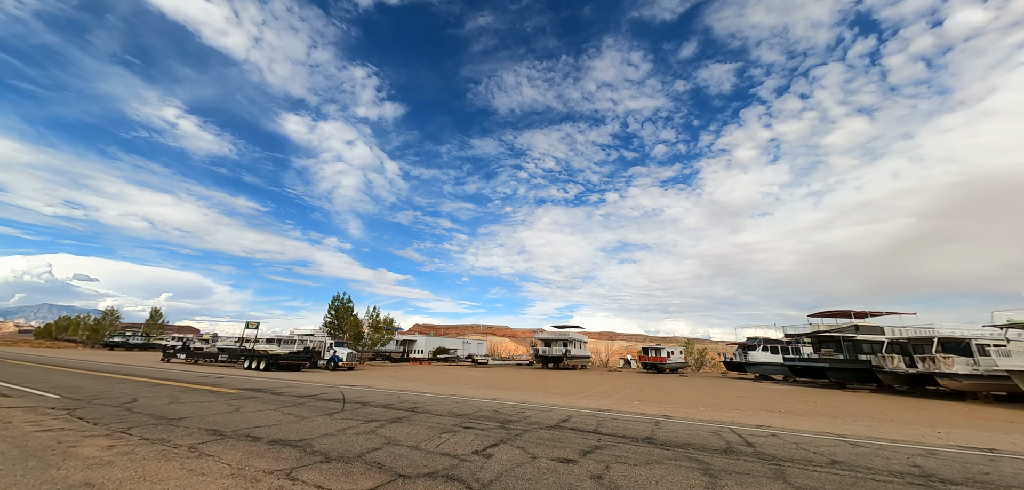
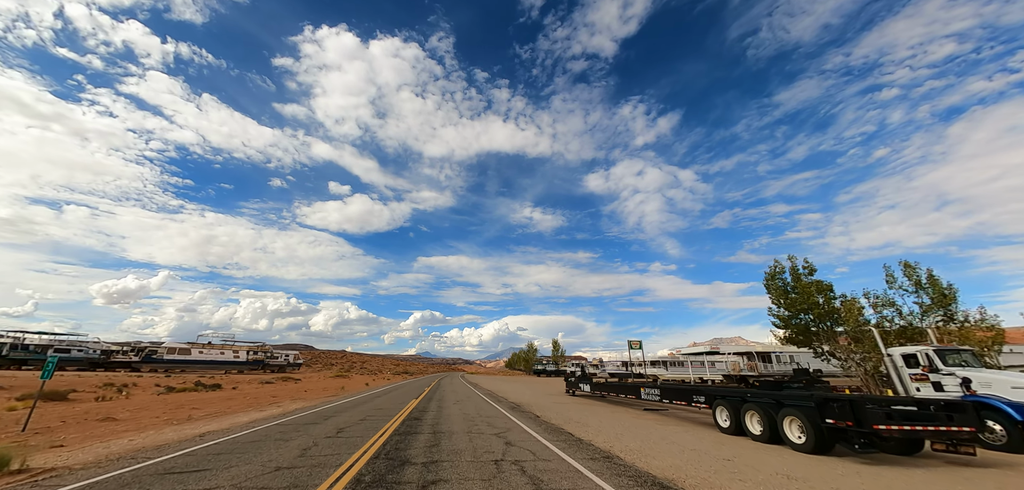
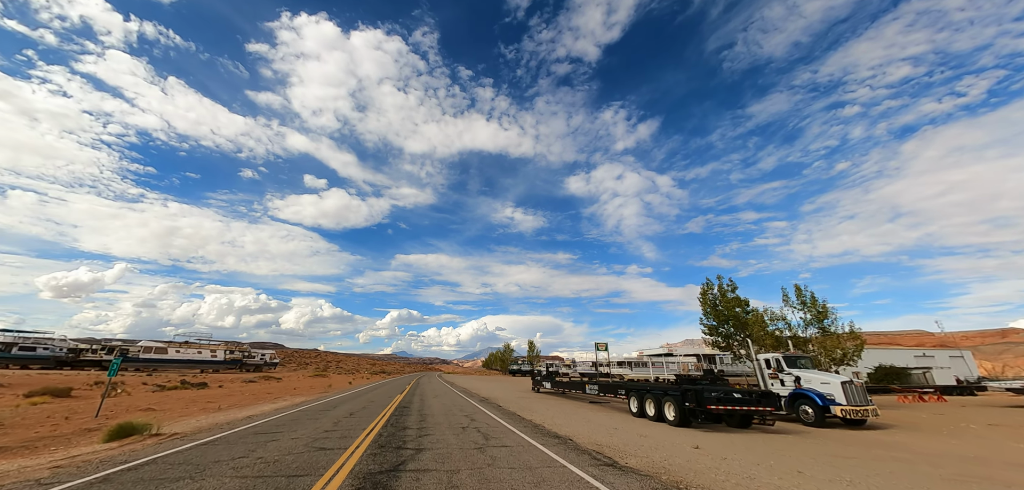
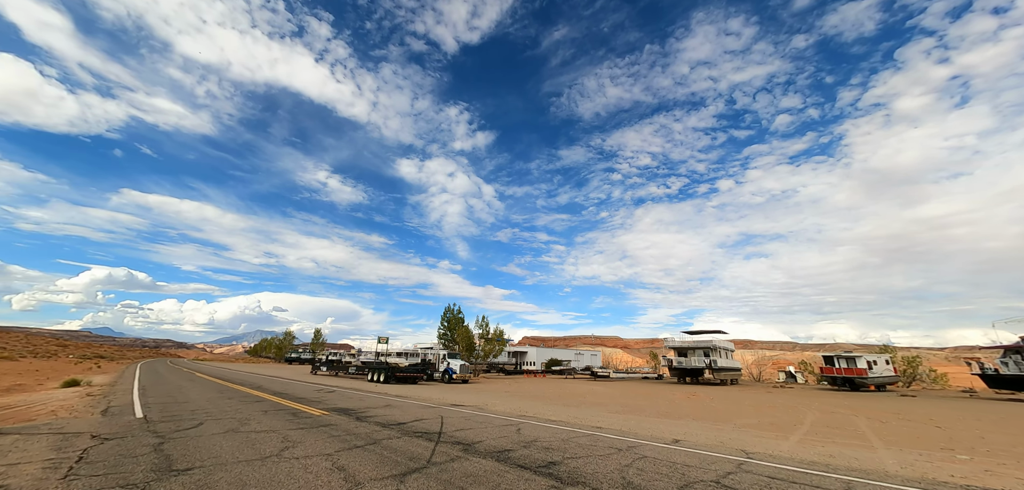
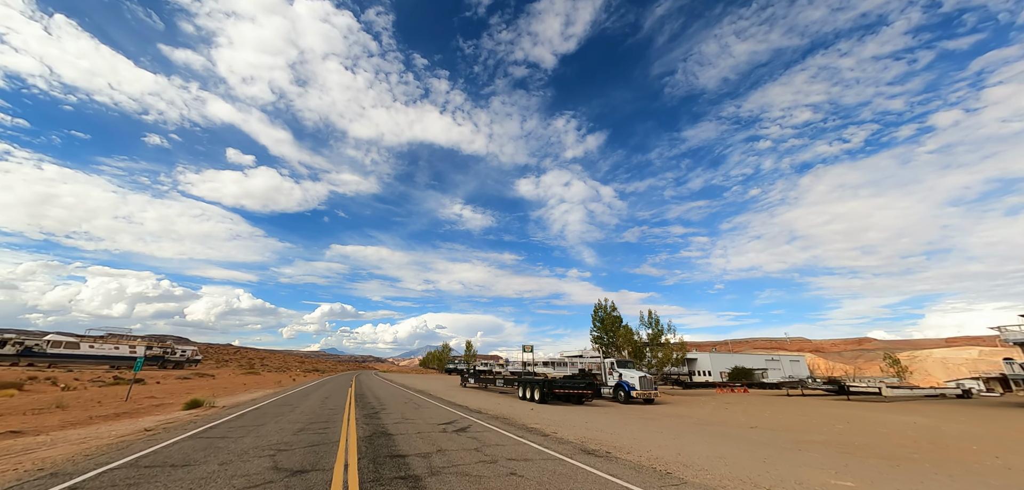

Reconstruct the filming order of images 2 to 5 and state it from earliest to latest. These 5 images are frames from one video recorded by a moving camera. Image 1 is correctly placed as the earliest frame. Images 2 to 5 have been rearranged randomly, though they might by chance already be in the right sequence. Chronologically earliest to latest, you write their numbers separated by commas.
4, 5, 3, 2
